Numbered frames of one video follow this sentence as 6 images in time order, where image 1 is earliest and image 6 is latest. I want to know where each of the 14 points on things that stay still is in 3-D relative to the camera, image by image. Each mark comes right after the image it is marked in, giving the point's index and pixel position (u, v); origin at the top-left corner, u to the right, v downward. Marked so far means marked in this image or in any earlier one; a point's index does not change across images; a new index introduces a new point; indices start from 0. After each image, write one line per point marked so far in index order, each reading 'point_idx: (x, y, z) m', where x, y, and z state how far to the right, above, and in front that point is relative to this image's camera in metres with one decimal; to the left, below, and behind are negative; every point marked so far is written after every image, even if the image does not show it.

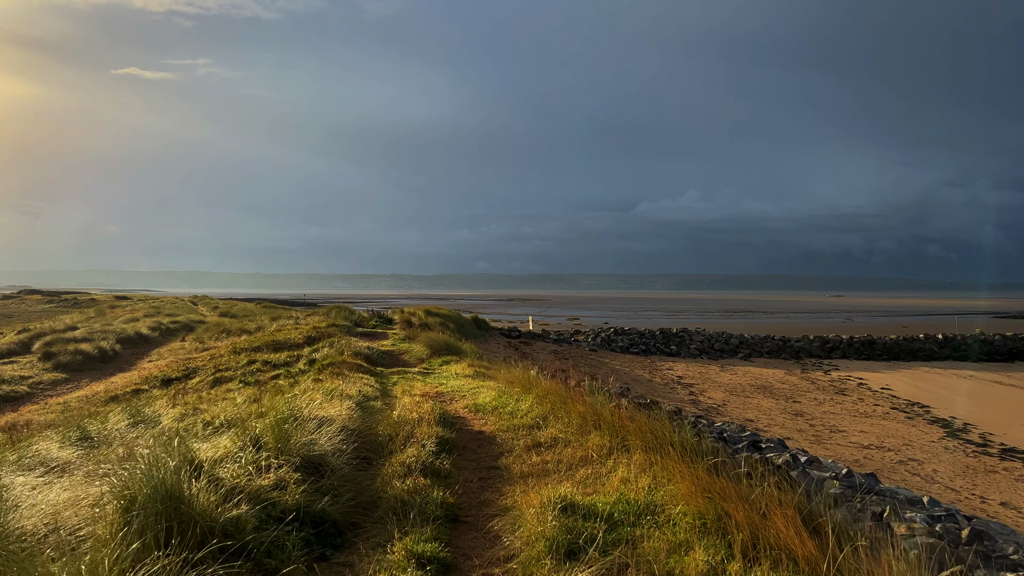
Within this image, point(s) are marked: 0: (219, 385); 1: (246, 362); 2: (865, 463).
0: (-6.2, -2.1, +10.2) m
1: (-6.7, -1.9, +12.1) m
2: (+11.9, -5.9, +16.2) m
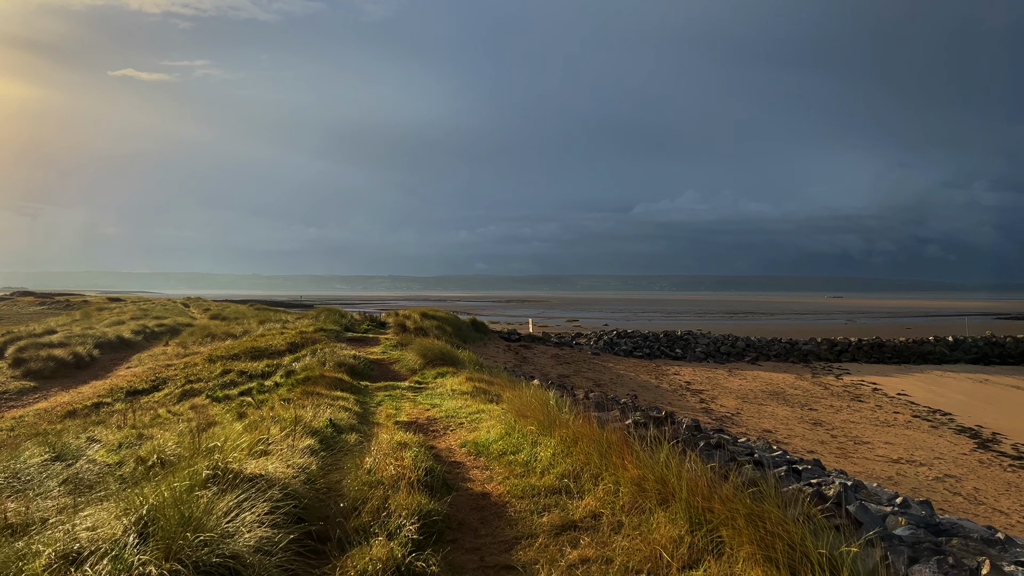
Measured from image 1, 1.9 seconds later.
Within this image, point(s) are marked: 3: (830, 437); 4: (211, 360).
0: (-6.1, -2.1, +8.9) m
1: (-6.5, -1.9, +10.8) m
2: (+12.0, -6.0, +14.9) m
3: (+13.2, -6.2, +20.0) m
4: (-8.0, -1.9, +12.8) m
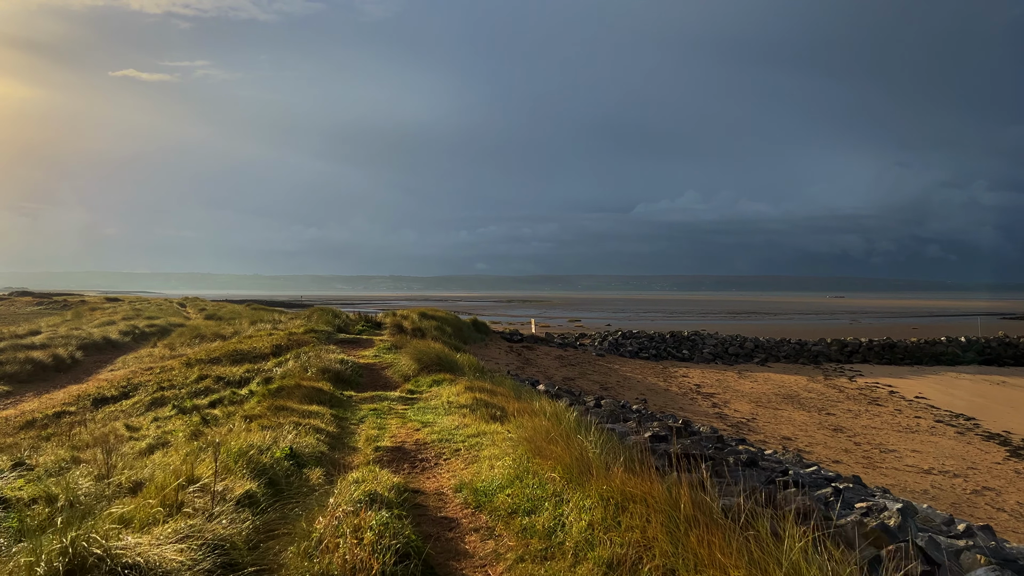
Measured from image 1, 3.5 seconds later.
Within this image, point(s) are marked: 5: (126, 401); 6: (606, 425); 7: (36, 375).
0: (-6.0, -2.1, +7.9) m
1: (-6.4, -1.9, +9.8) m
2: (+12.1, -5.9, +13.8) m
3: (+13.3, -6.1, +18.9) m
4: (-7.9, -1.9, +11.7) m
5: (-7.4, -2.2, +9.2) m
6: (+1.6, -2.4, +8.6) m
7: (-14.4, -2.6, +14.6) m
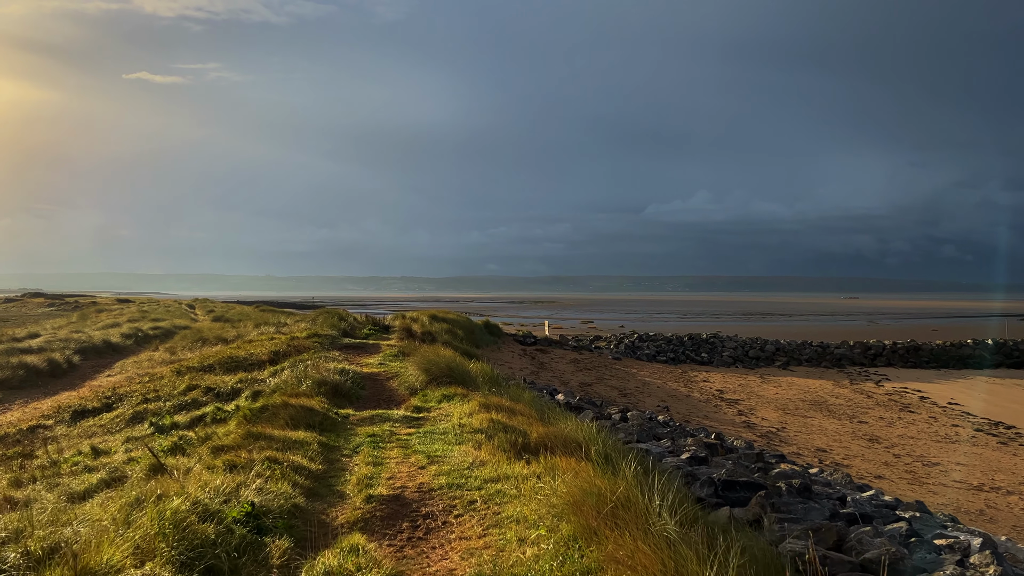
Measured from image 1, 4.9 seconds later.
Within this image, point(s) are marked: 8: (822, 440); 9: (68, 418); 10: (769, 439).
0: (-5.7, -2.1, +7.0) m
1: (-6.1, -1.9, +8.9) m
2: (+12.6, -5.9, +12.5) m
3: (+13.9, -6.2, +17.6) m
4: (-7.5, -1.9, +10.9) m
5: (-7.1, -2.2, +8.4) m
6: (+1.9, -2.4, +7.5) m
7: (-13.9, -2.7, +13.9) m
8: (+12.1, -5.9, +18.8) m
9: (-7.7, -2.3, +8.4) m
10: (+8.9, -5.2, +16.7) m
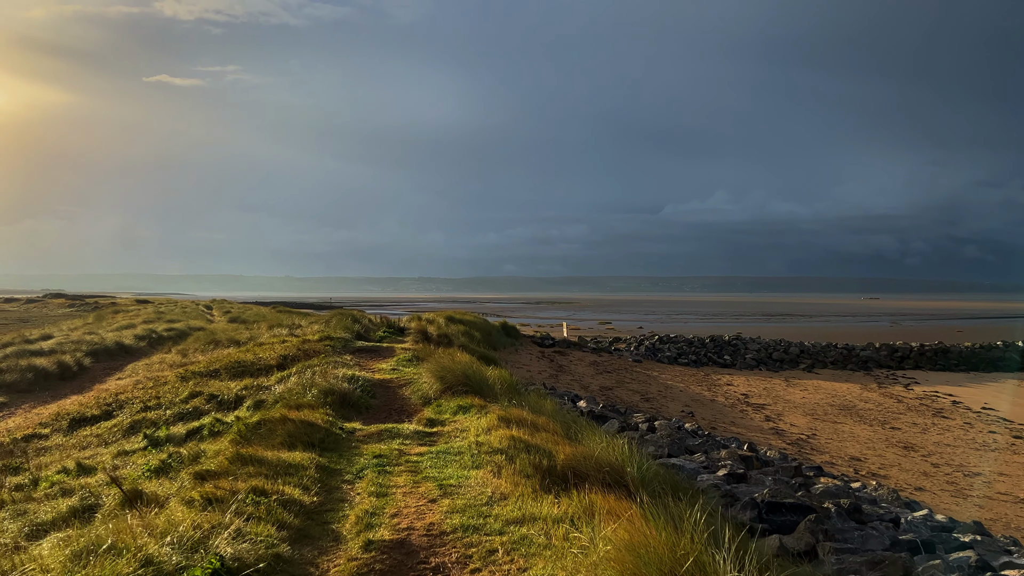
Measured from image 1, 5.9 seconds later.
0: (-5.4, -2.1, +6.6) m
1: (-5.8, -1.9, +8.5) m
2: (+13.0, -5.9, +11.6) m
3: (+14.4, -6.2, +16.6) m
4: (-7.1, -1.9, +10.5) m
5: (-6.8, -2.2, +8.0) m
6: (+2.2, -2.4, +6.9) m
7: (-13.4, -2.7, +13.7) m
8: (+12.7, -5.9, +17.8) m
9: (-7.4, -2.3, +8.1) m
10: (+9.4, -5.2, +15.8) m
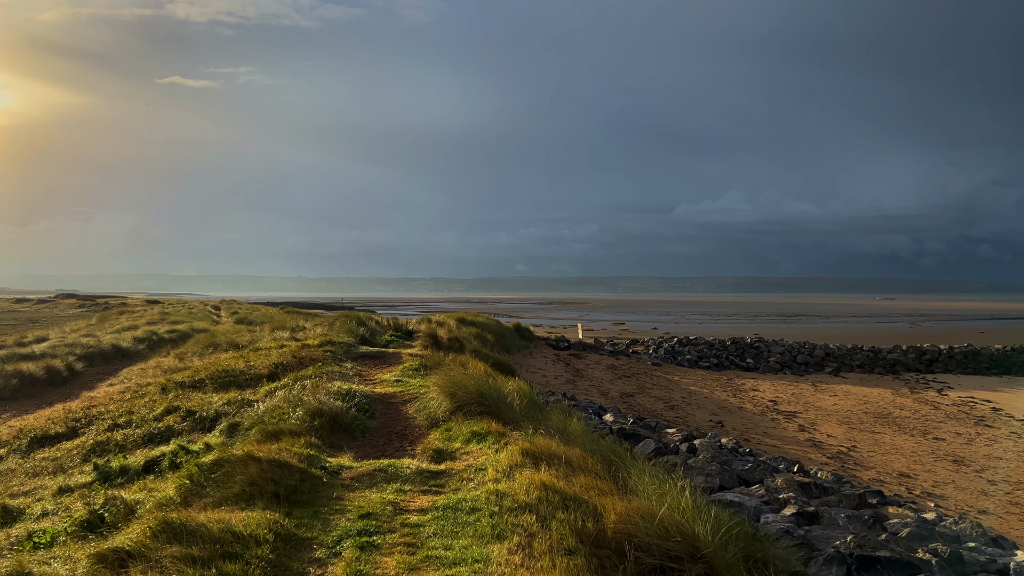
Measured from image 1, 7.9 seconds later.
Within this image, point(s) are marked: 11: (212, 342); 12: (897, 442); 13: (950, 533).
0: (-5.2, -2.1, +5.5) m
1: (-5.4, -1.9, +7.5) m
2: (+13.4, -5.9, +10.1) m
3: (+14.9, -6.2, +15.1) m
4: (-6.8, -1.9, +9.5) m
5: (-6.4, -2.2, +7.0) m
6: (+2.5, -2.4, +5.7) m
7: (-13.0, -2.7, +12.8) m
8: (+13.2, -5.9, +16.4) m
9: (-7.1, -2.3, +7.1) m
10: (+9.9, -5.2, +14.4) m
11: (-11.8, -2.1, +19.1) m
12: (+15.4, -6.1, +19.4) m
13: (+6.8, -3.8, +7.5) m
